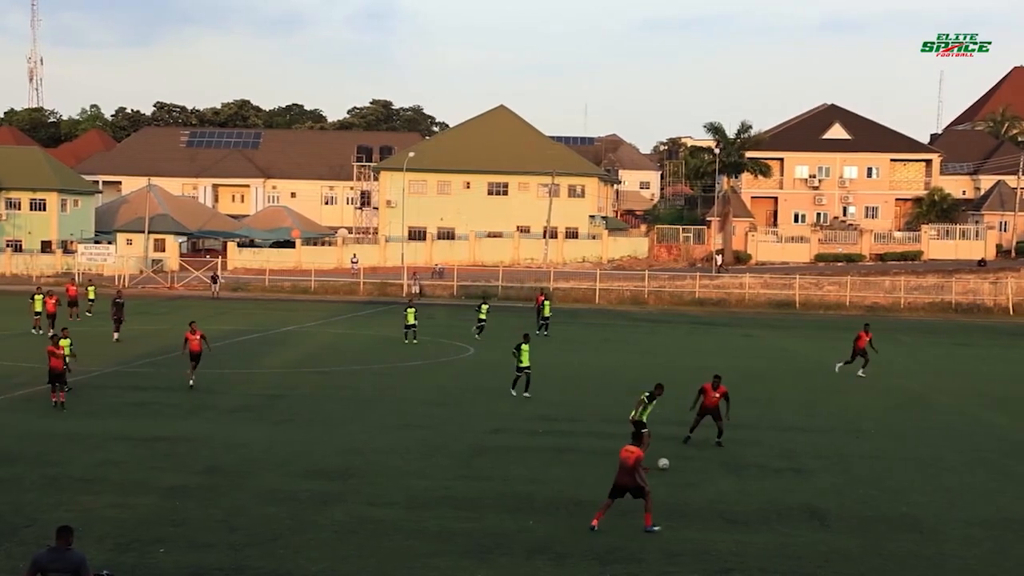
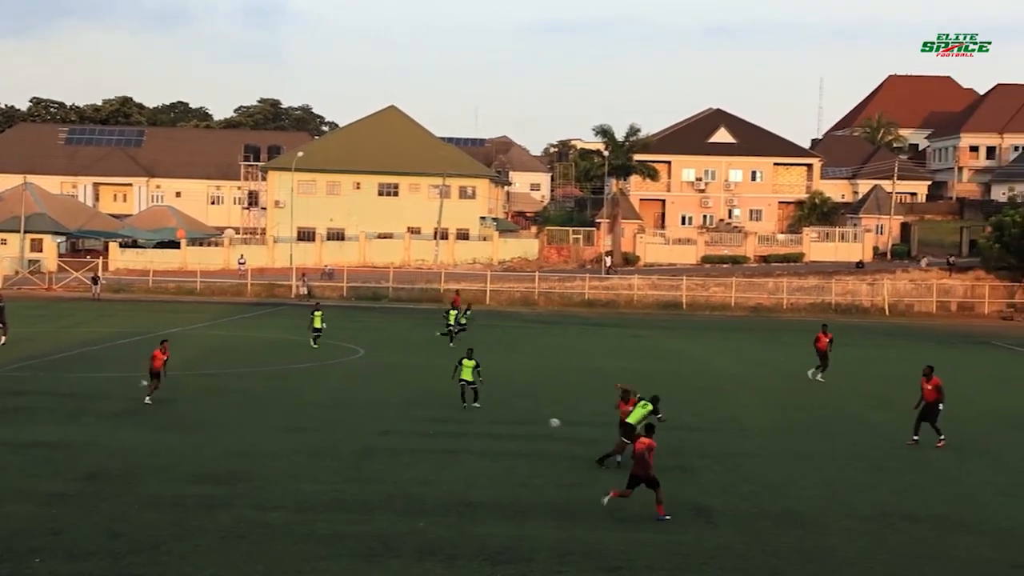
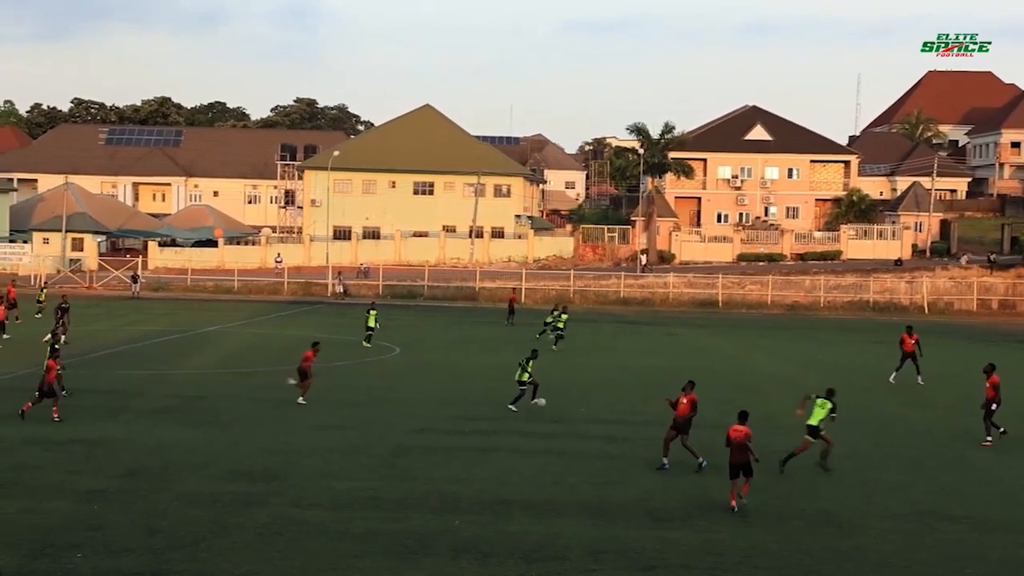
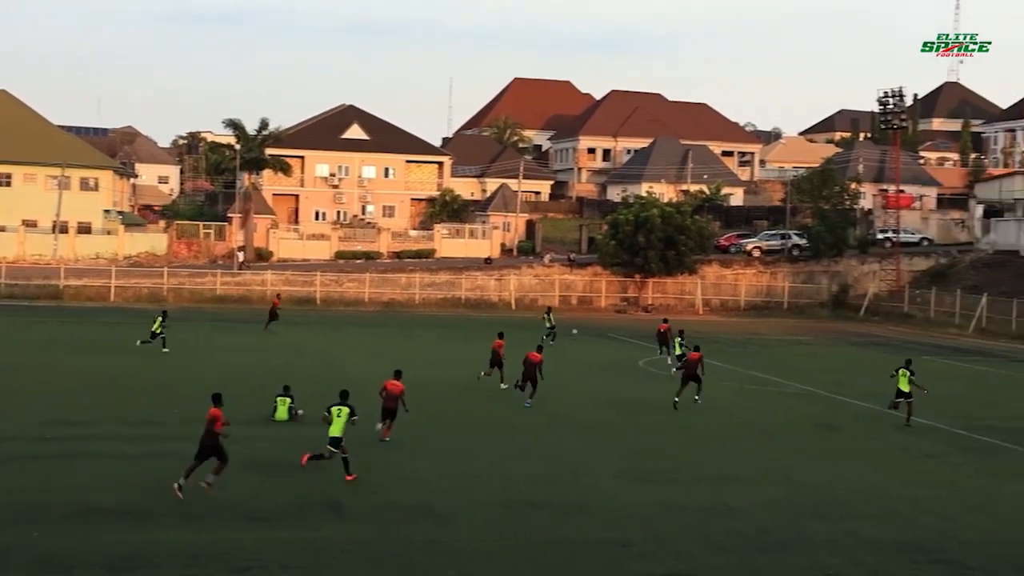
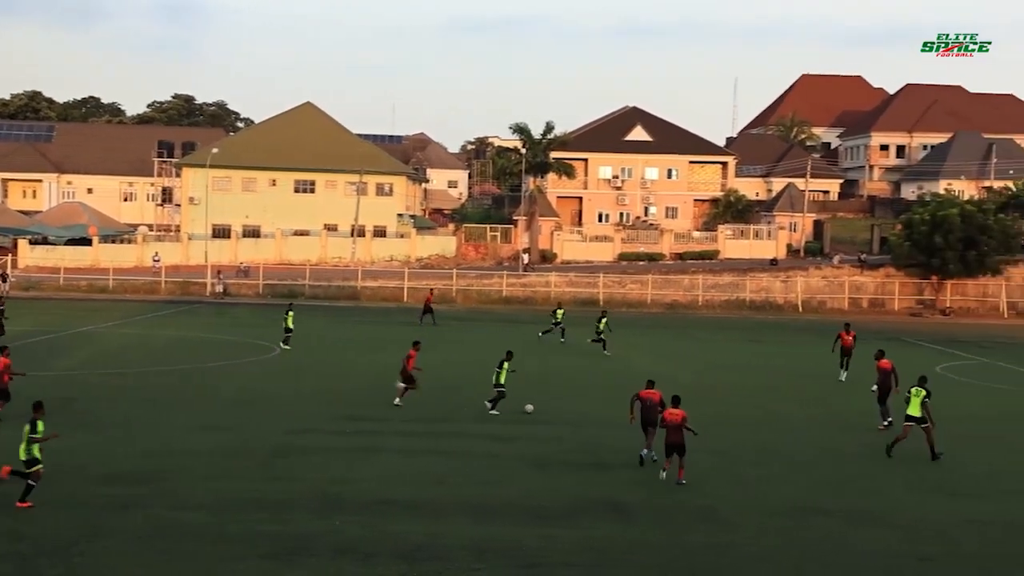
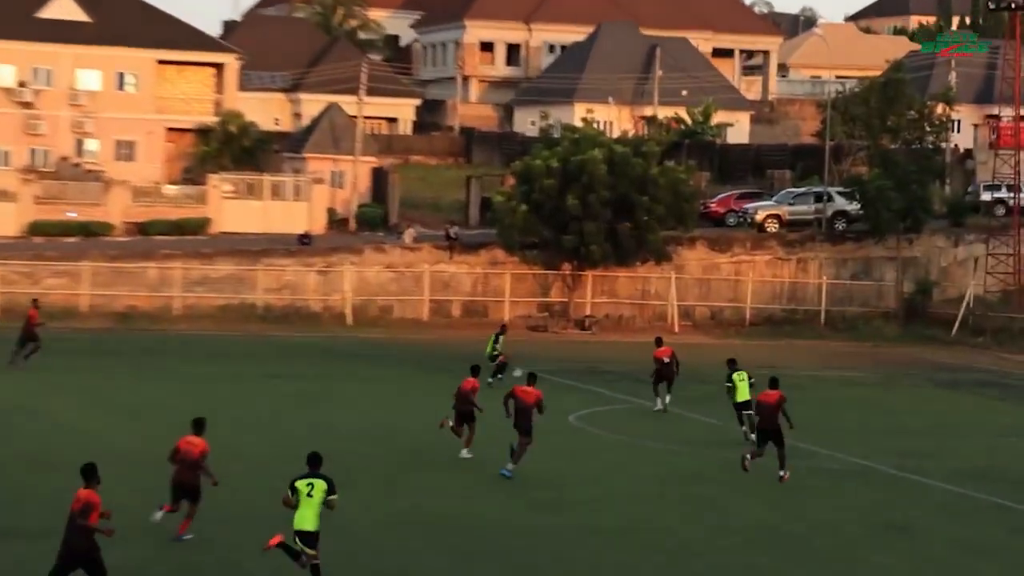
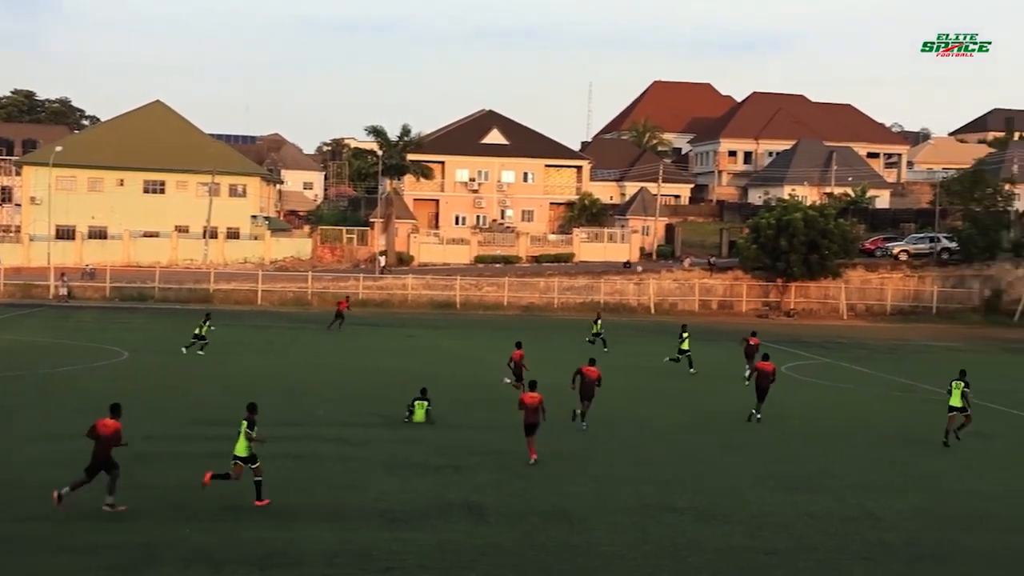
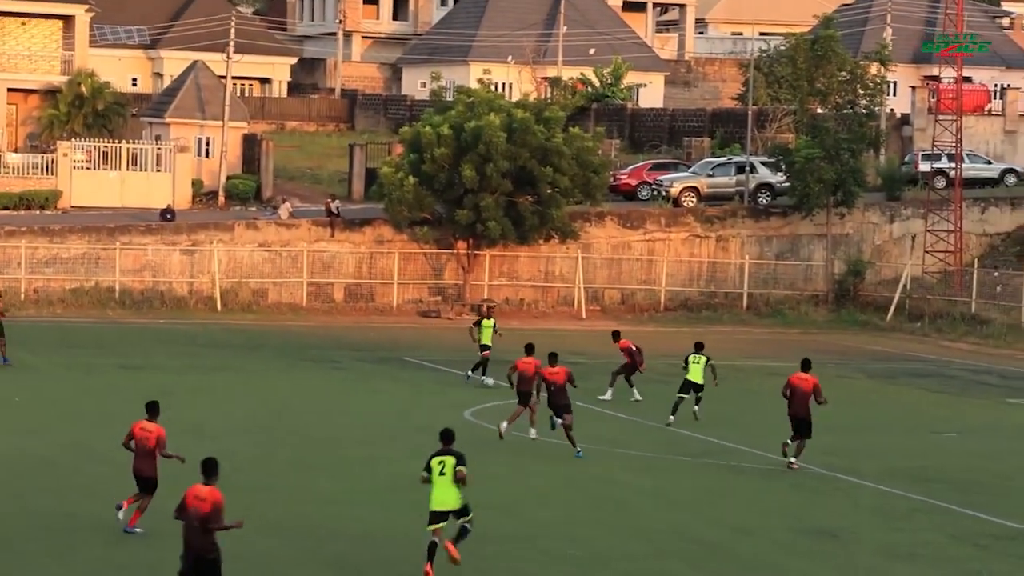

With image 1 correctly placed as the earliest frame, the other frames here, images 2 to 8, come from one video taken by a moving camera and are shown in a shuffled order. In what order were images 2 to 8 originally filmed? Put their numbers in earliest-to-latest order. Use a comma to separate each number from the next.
2, 3, 5, 7, 4, 6, 8
